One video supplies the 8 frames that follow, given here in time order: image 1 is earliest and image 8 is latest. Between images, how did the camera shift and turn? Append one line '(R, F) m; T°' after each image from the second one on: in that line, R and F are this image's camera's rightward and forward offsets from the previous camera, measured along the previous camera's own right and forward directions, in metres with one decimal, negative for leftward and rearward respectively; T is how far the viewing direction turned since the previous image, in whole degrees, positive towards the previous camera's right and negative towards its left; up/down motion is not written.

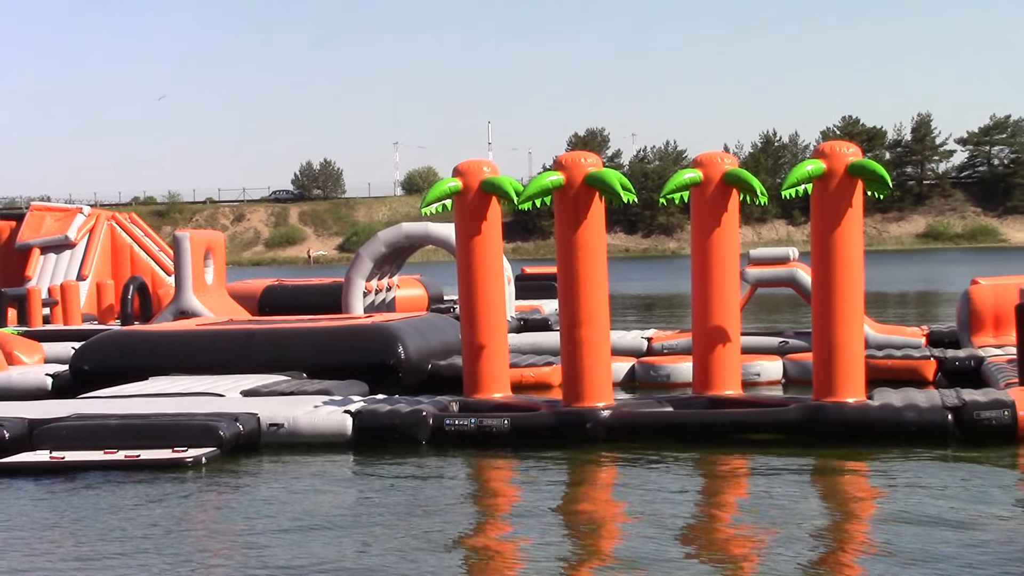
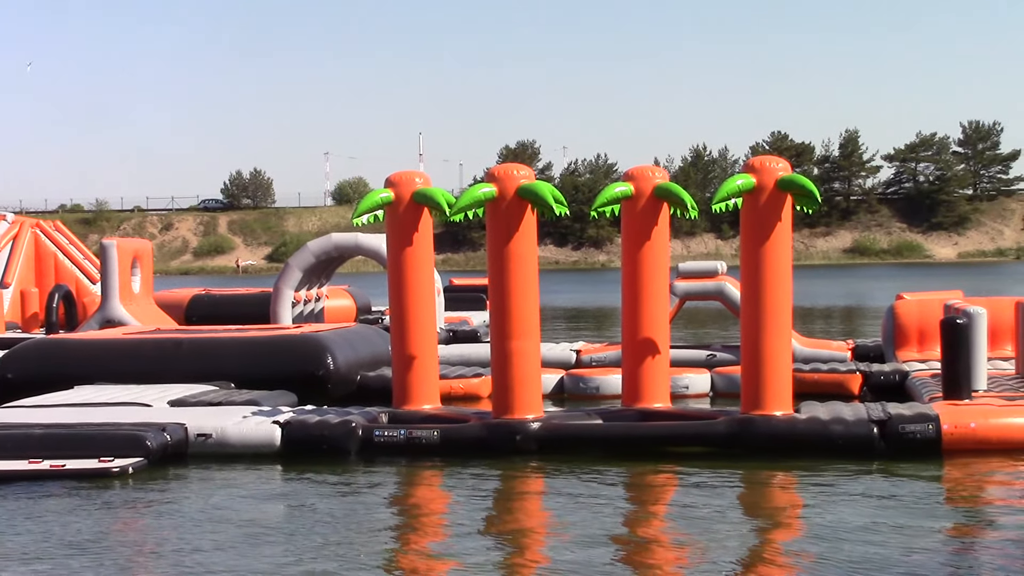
(0.0, 0.0) m; +3°
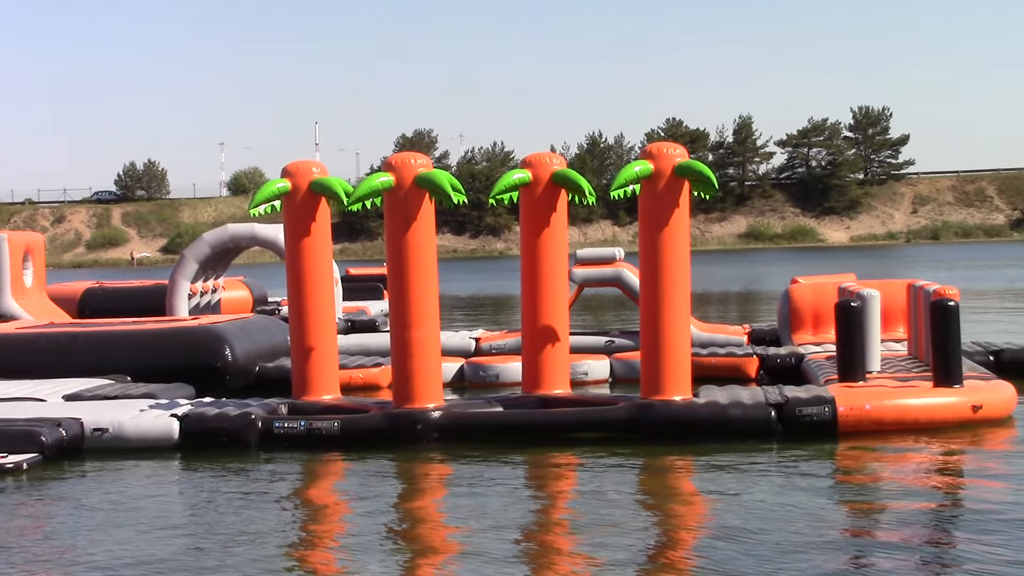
(0.0, 0.0) m; +4°
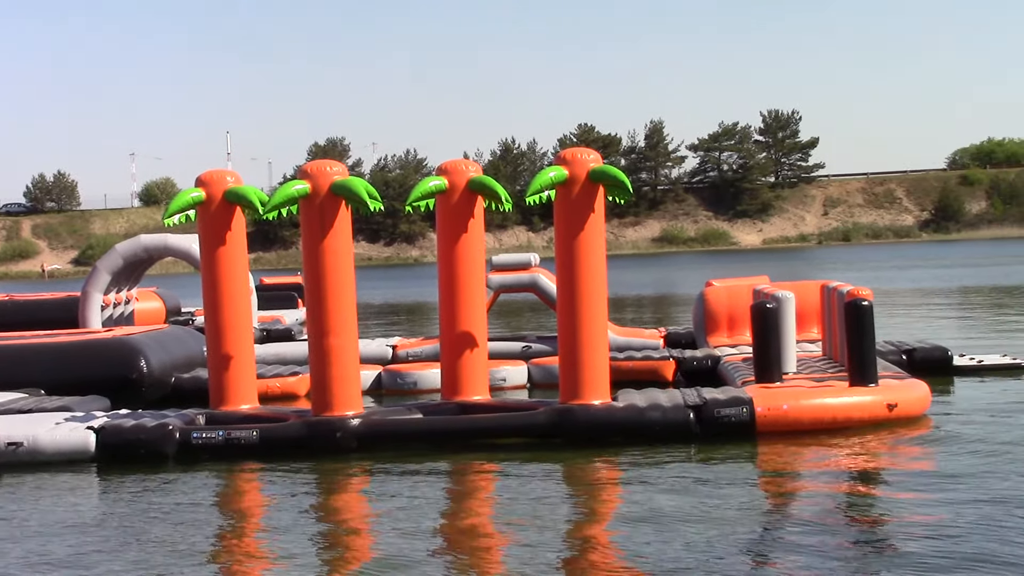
(-0.1, 0.0) m; +3°
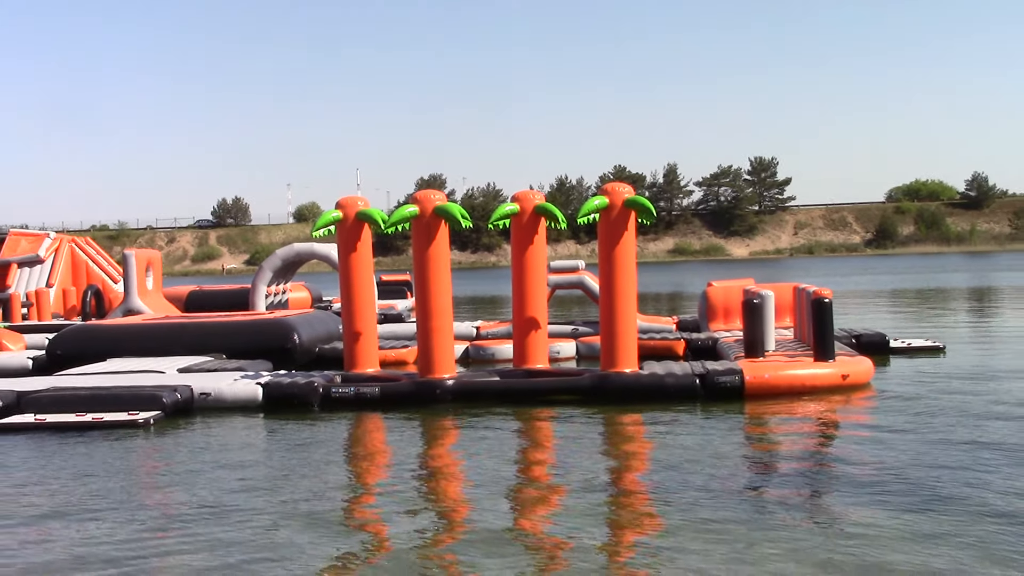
(-0.2, -2.8) m; -1°
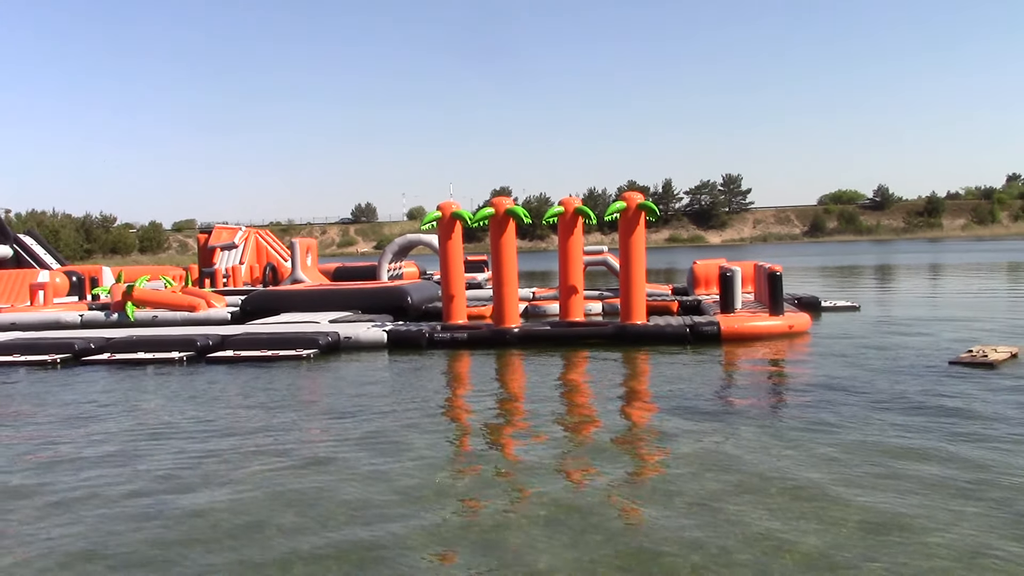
(-0.3, -4.6) m; 0°
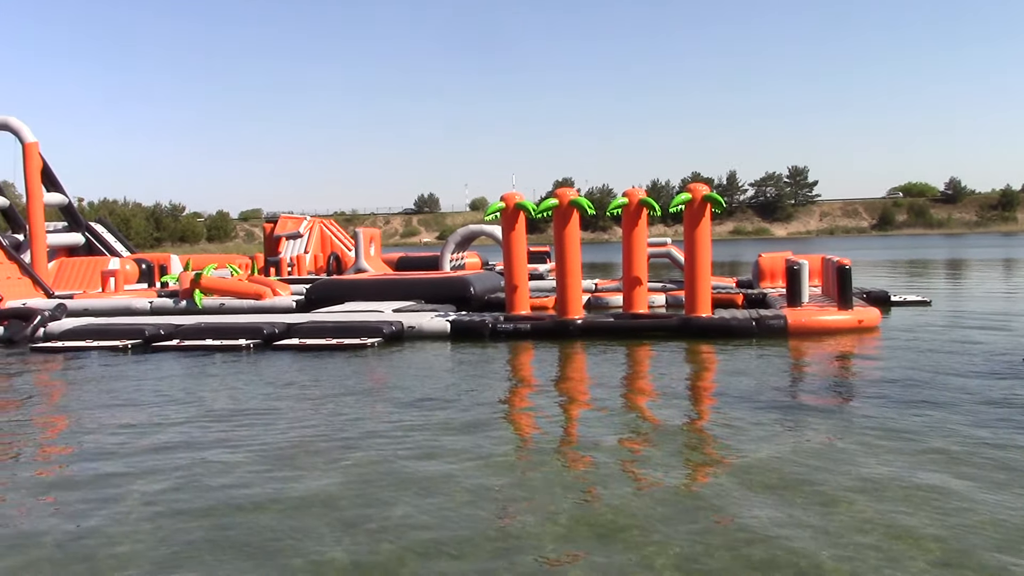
(-0.2, 0.0) m; -2°
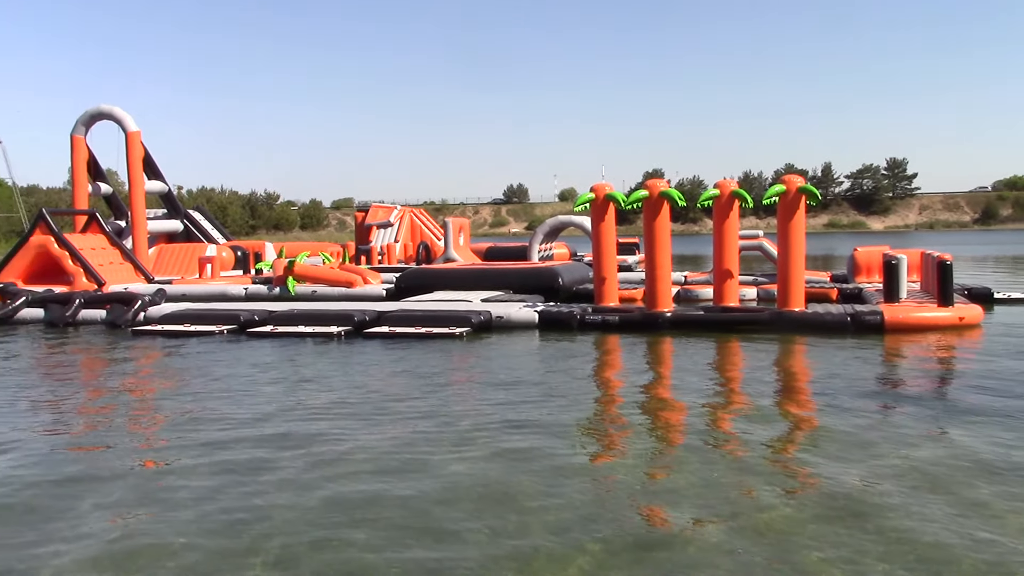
(-0.3, +0.1) m; -2°
